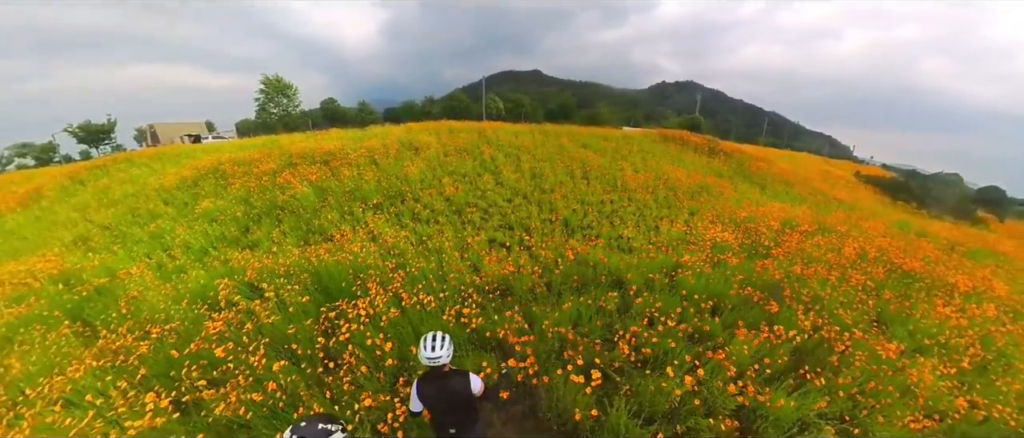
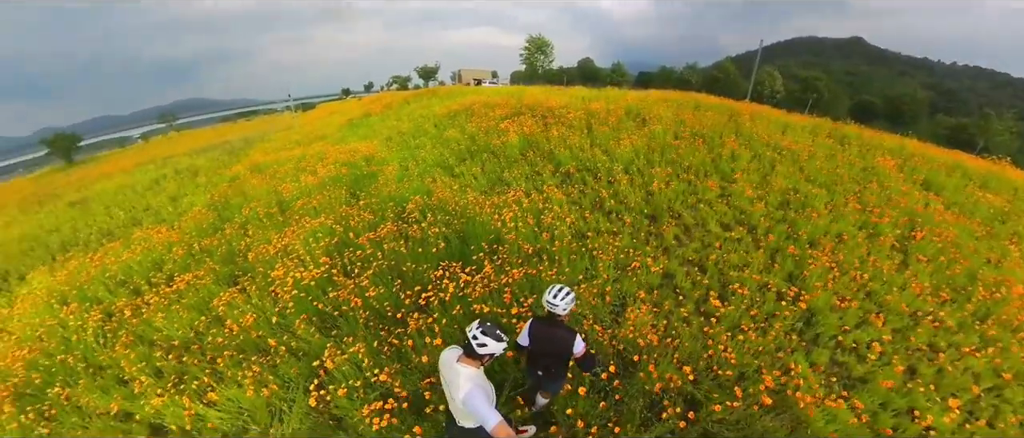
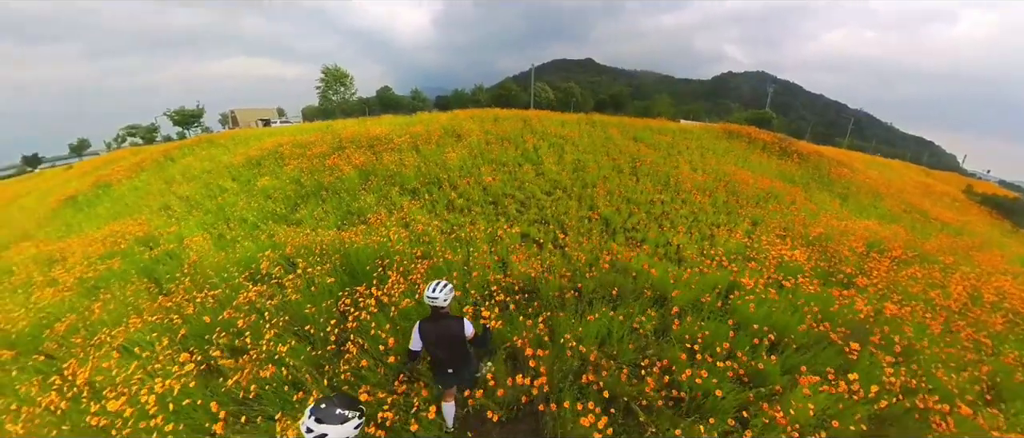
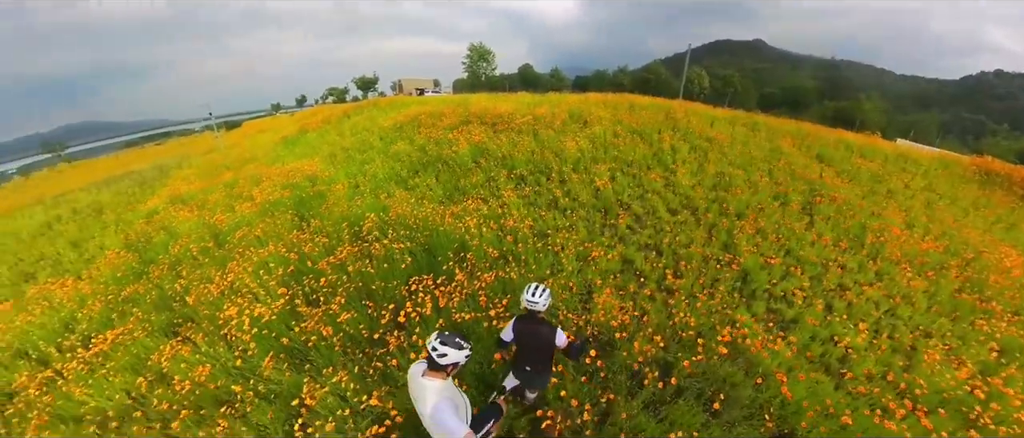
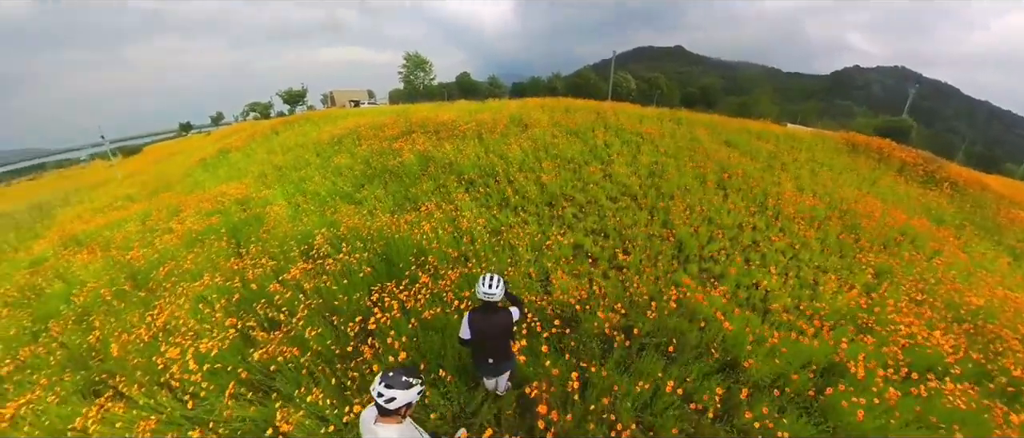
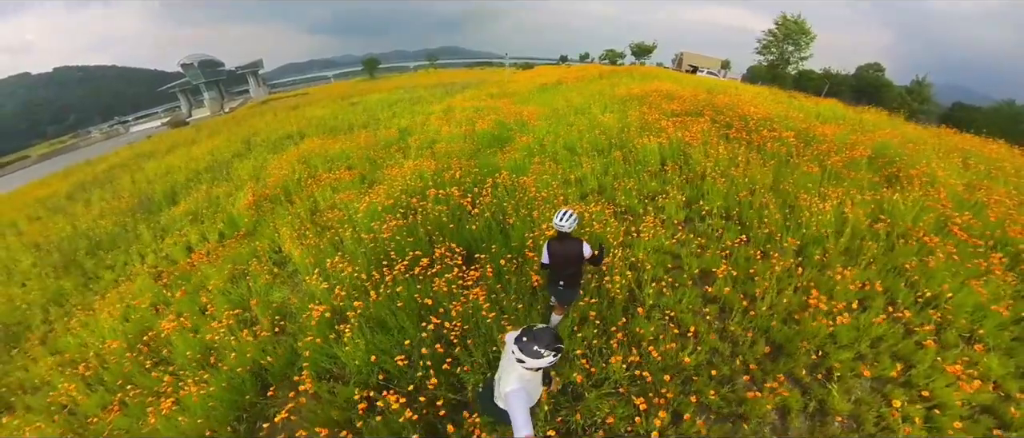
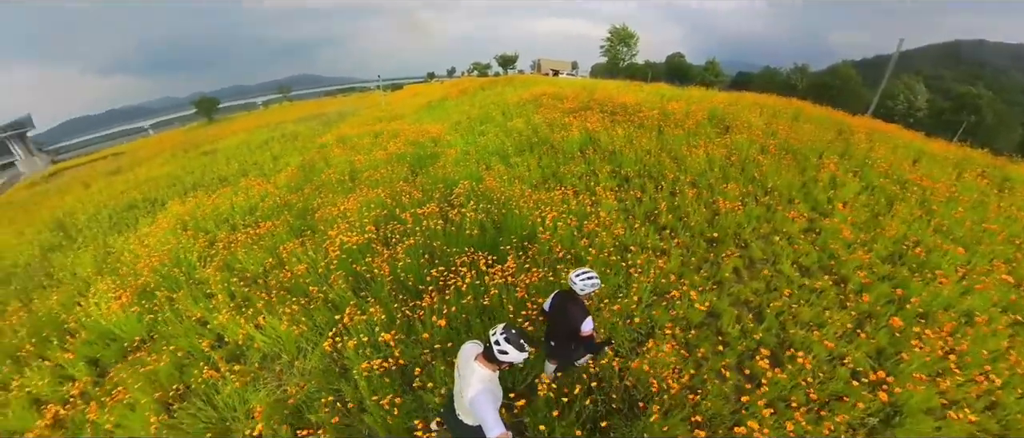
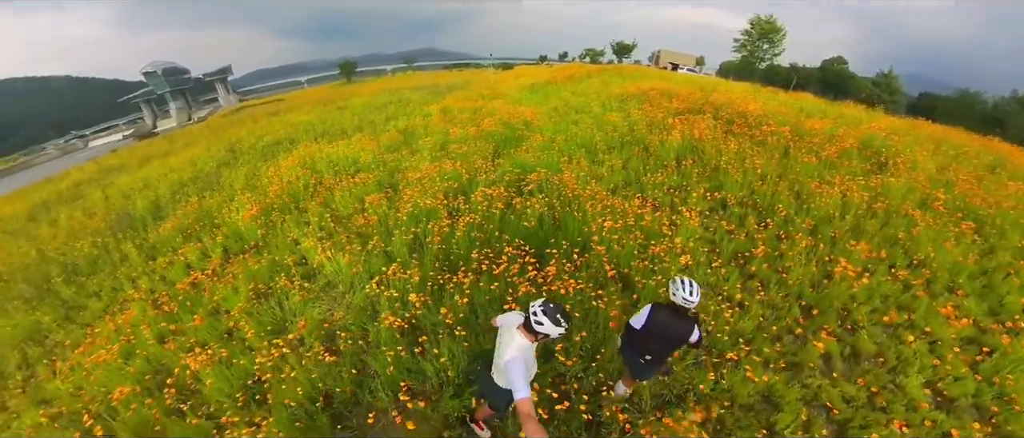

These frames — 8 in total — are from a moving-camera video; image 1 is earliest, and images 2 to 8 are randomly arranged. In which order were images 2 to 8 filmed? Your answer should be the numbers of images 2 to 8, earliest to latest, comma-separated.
3, 5, 4, 2, 7, 8, 6
